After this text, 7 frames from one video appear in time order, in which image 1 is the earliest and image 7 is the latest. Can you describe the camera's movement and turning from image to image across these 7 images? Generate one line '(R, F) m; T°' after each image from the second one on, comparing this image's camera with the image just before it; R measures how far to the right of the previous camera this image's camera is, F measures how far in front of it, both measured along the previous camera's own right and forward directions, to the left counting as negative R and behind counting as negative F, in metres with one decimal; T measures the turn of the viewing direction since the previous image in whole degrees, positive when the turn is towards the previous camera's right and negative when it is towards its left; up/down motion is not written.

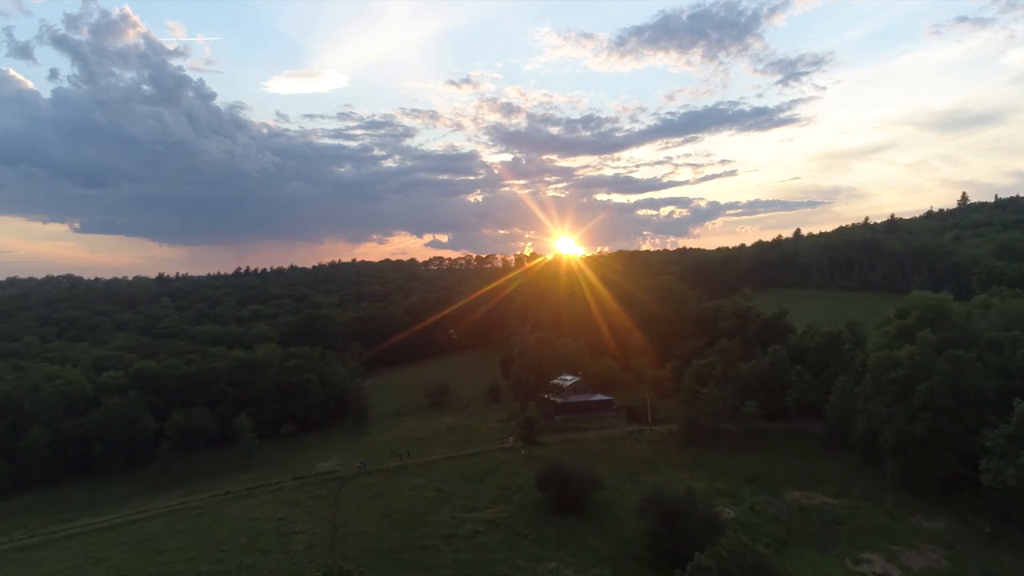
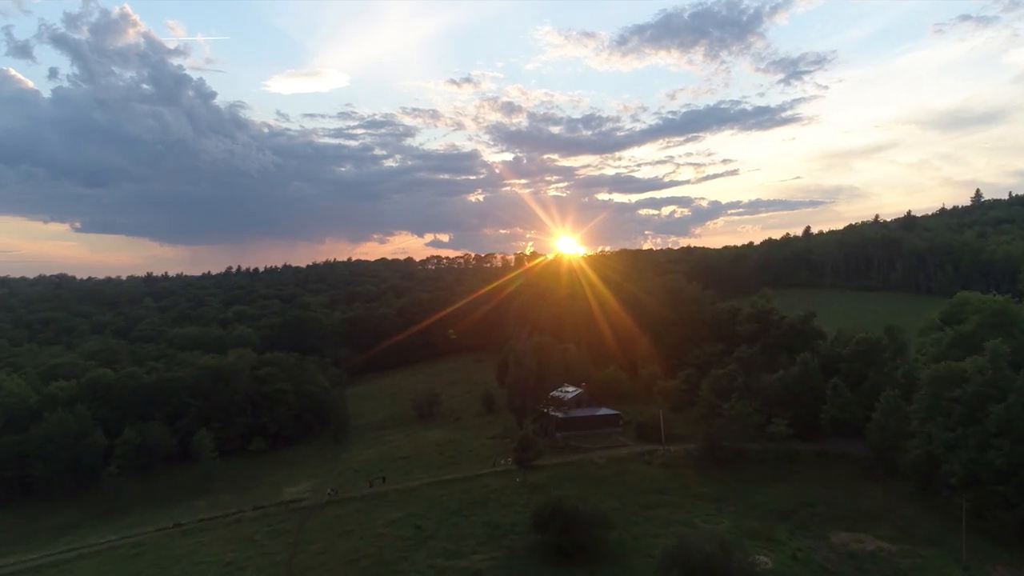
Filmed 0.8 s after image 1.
(+0.6, +7.4) m; 0°
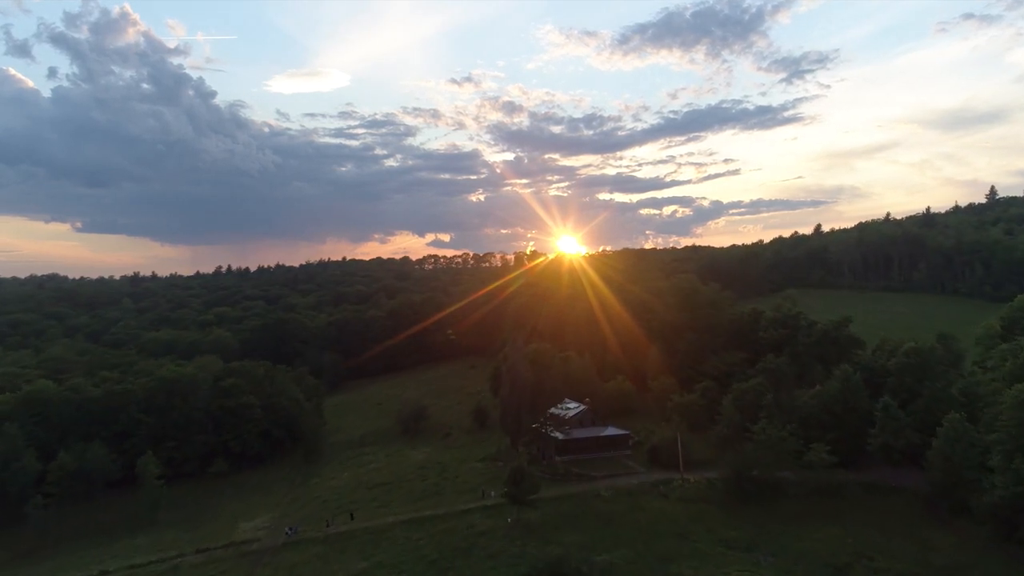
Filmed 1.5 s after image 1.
(+0.6, +7.7) m; 0°
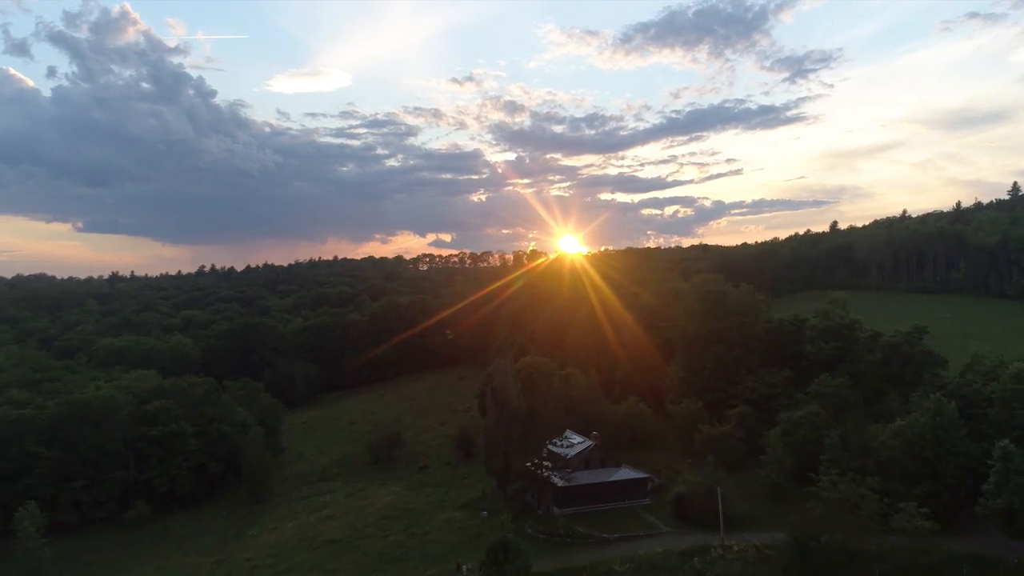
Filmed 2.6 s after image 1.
(+0.9, +11.3) m; 0°
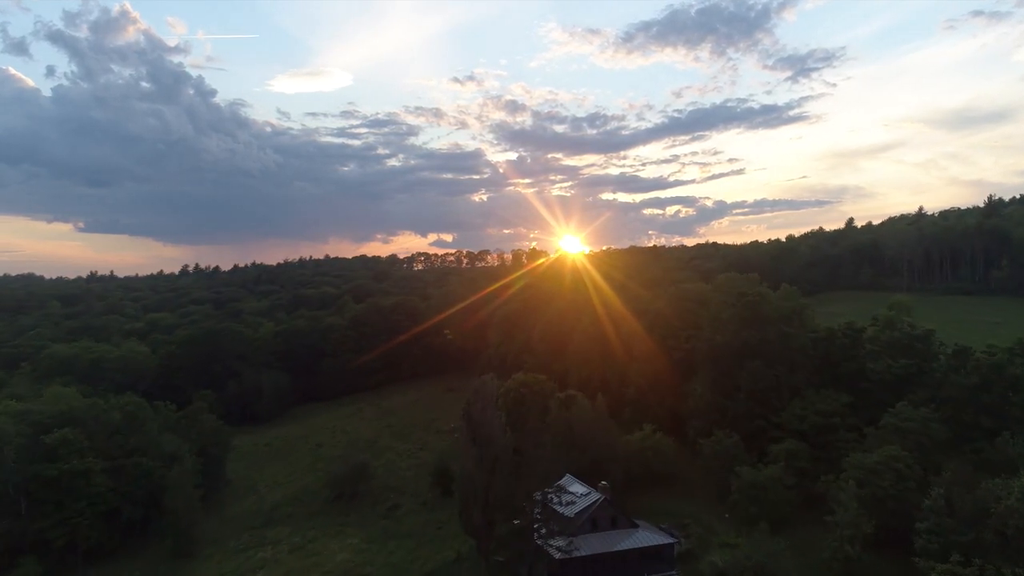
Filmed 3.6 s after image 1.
(+0.9, +10.0) m; 0°
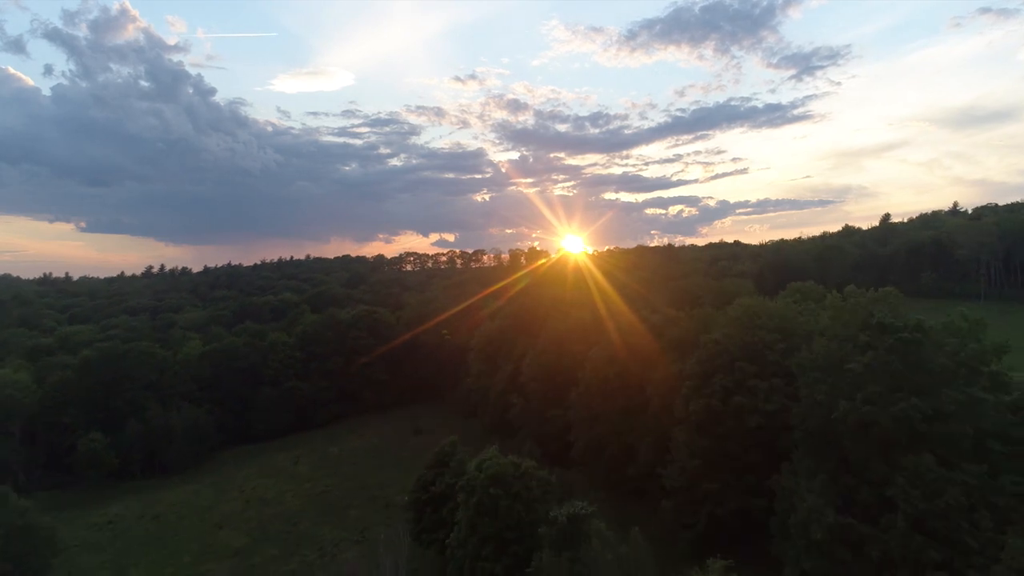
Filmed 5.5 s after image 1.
(+1.5, +19.0) m; 0°
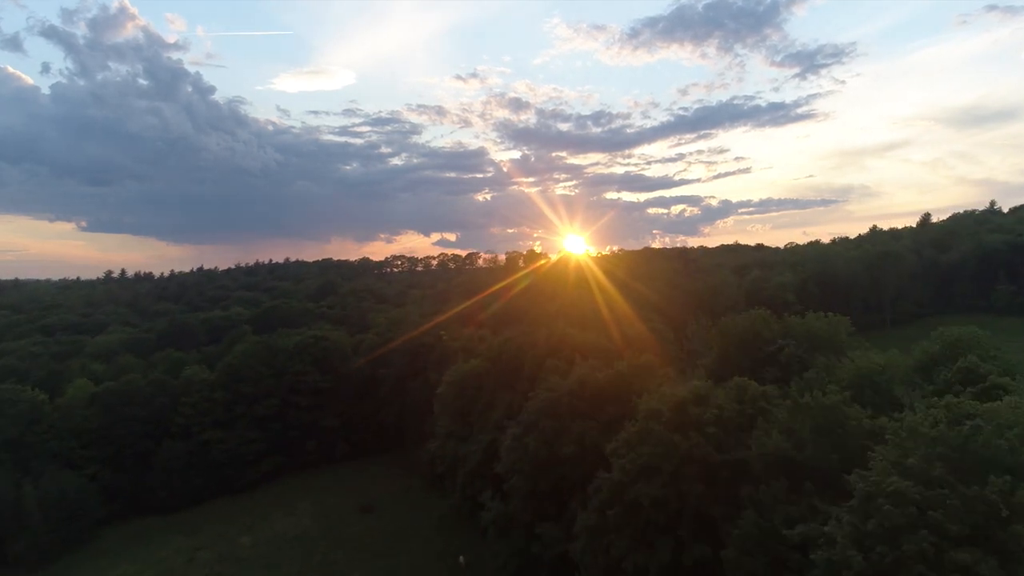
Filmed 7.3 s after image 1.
(+1.4, +17.1) m; 0°
